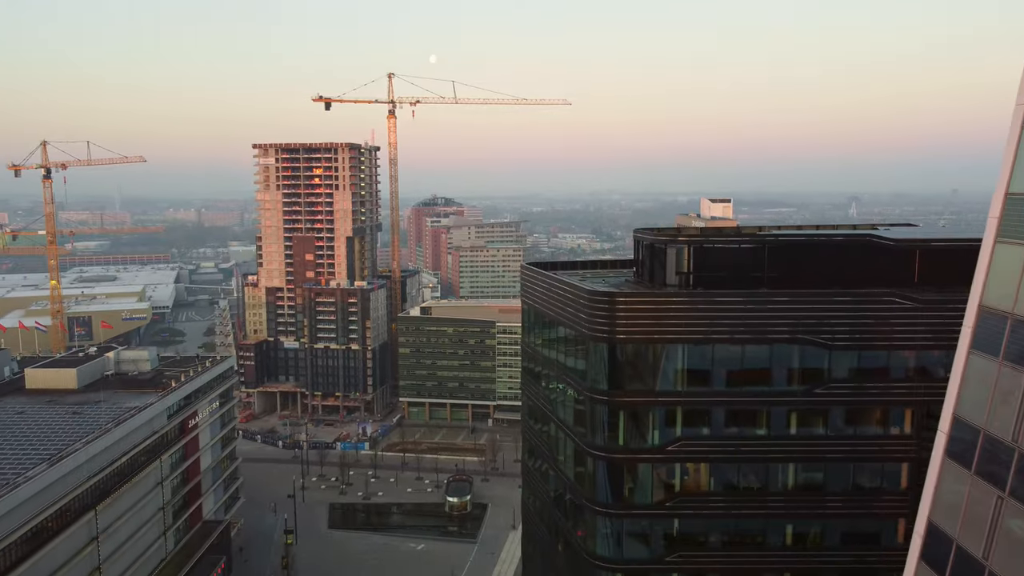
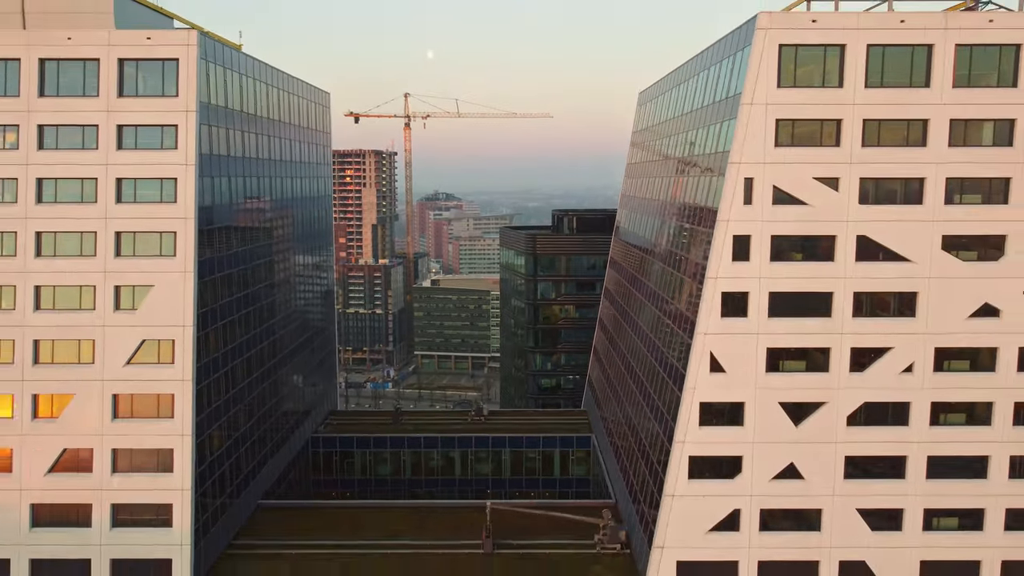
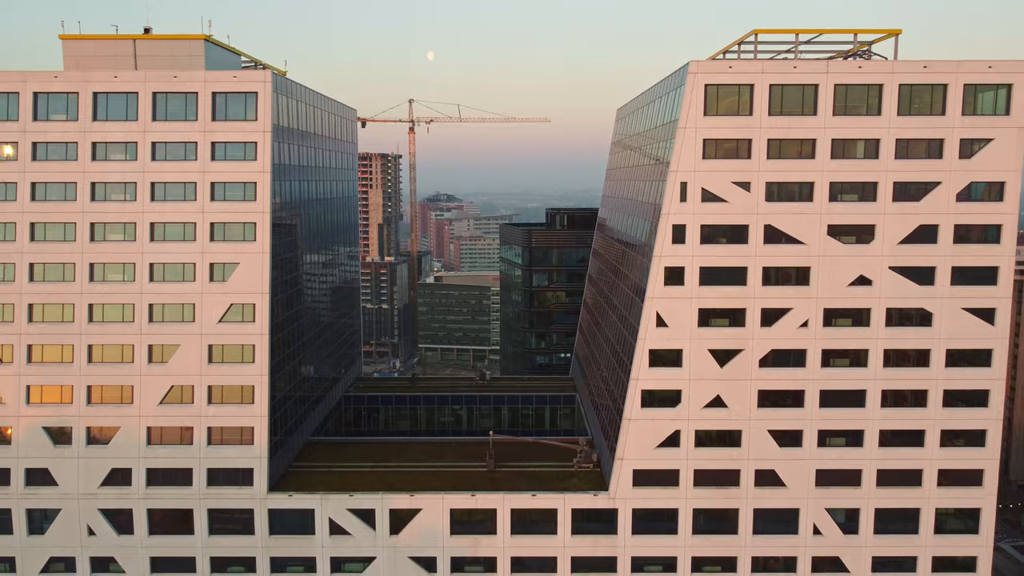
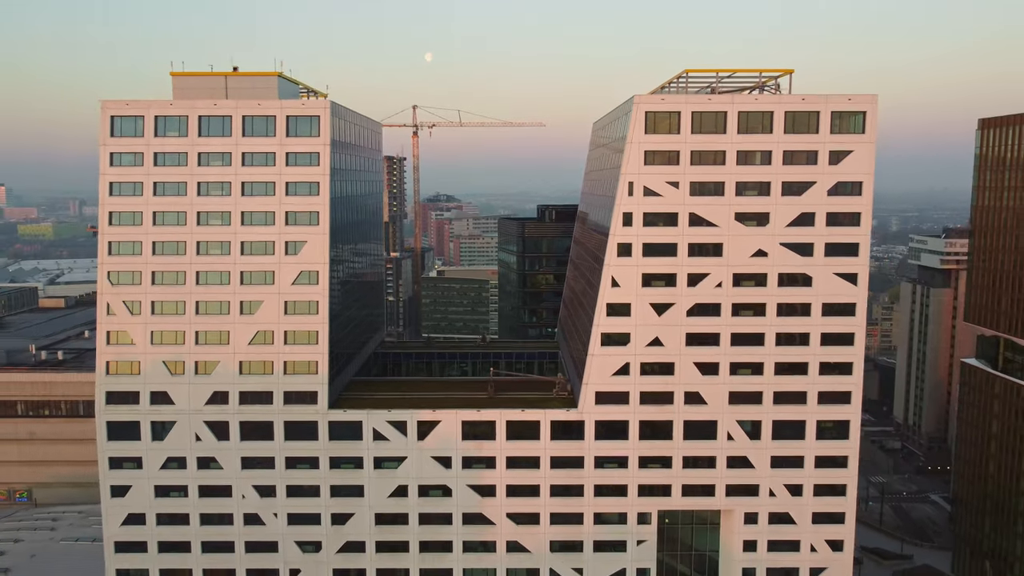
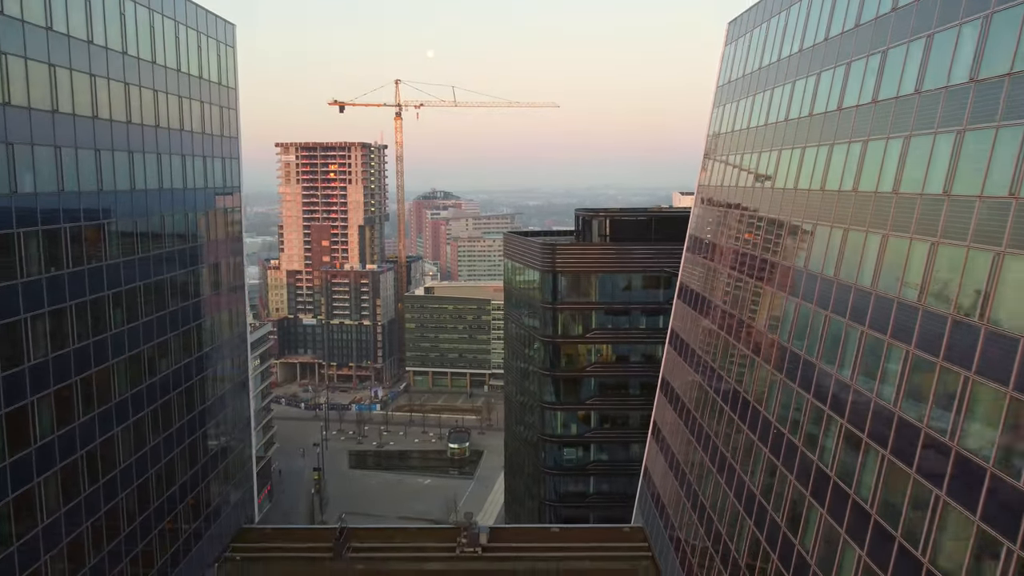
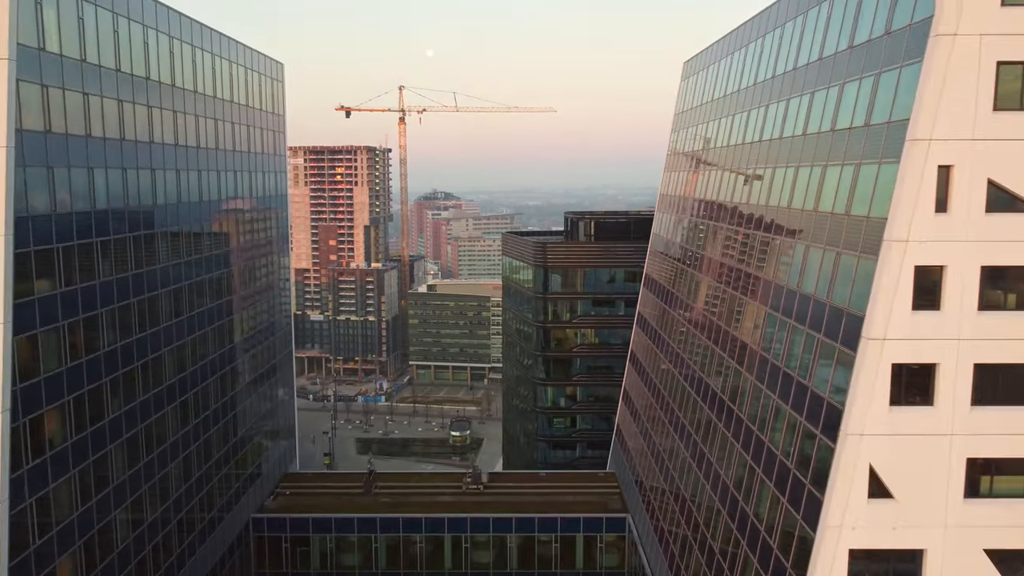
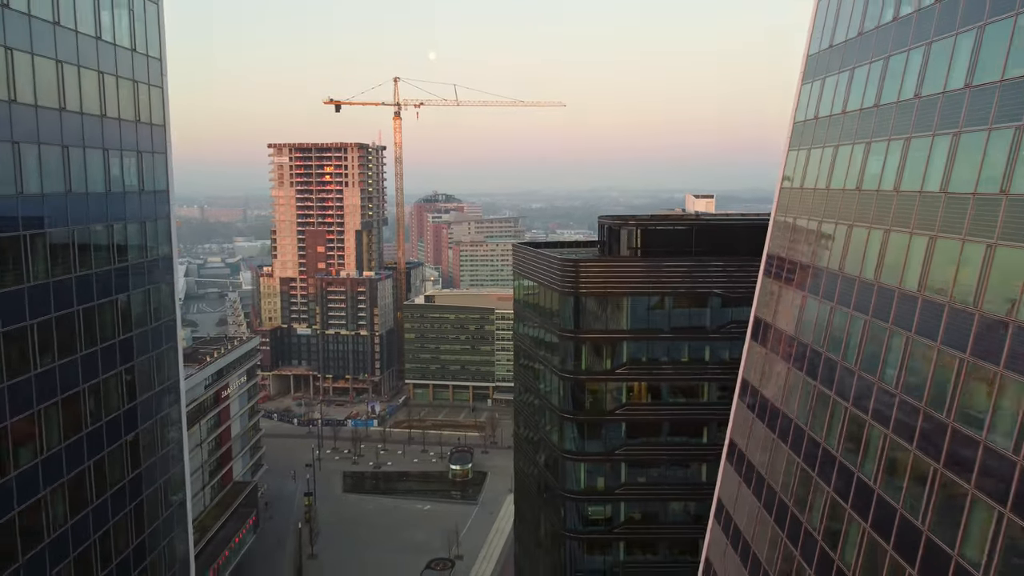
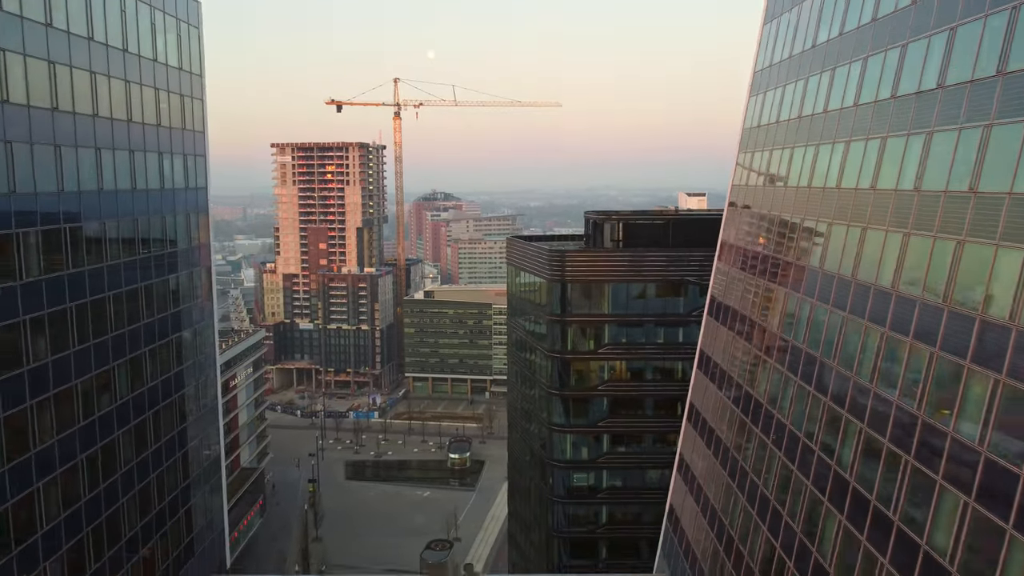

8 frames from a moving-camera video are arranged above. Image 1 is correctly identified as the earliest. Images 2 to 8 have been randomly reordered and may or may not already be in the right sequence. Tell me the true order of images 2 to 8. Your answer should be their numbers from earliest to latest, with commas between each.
7, 8, 5, 6, 2, 3, 4
